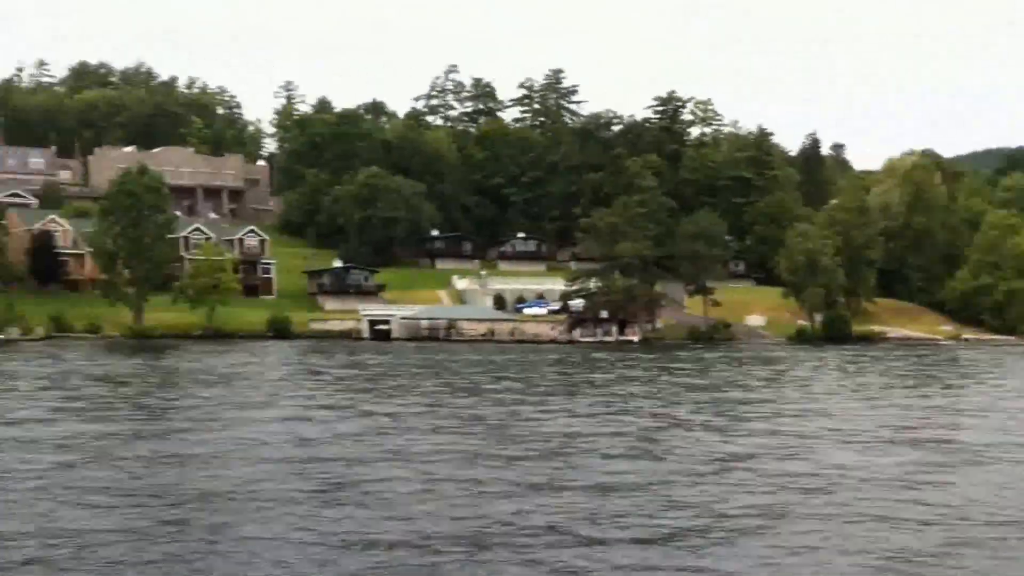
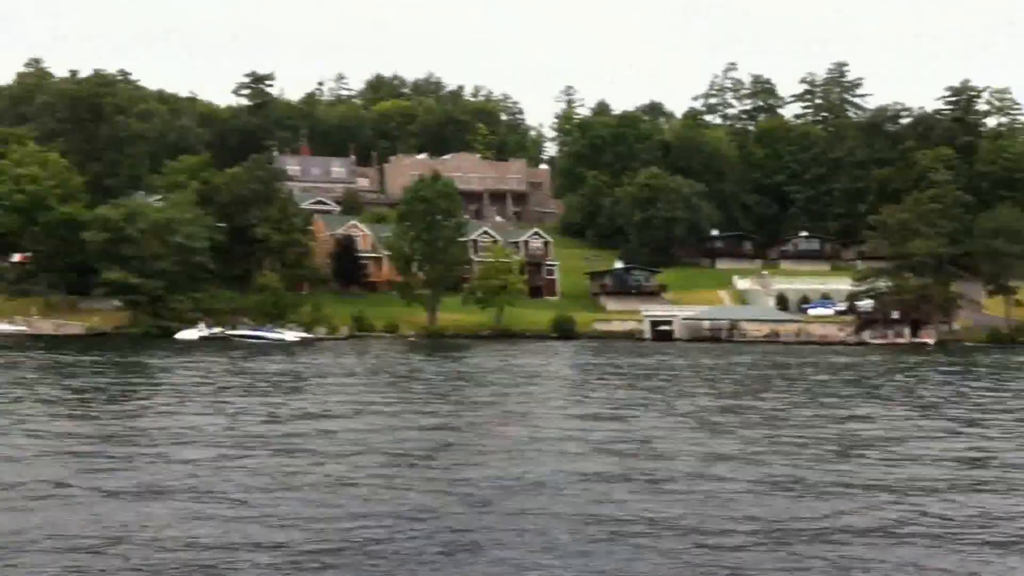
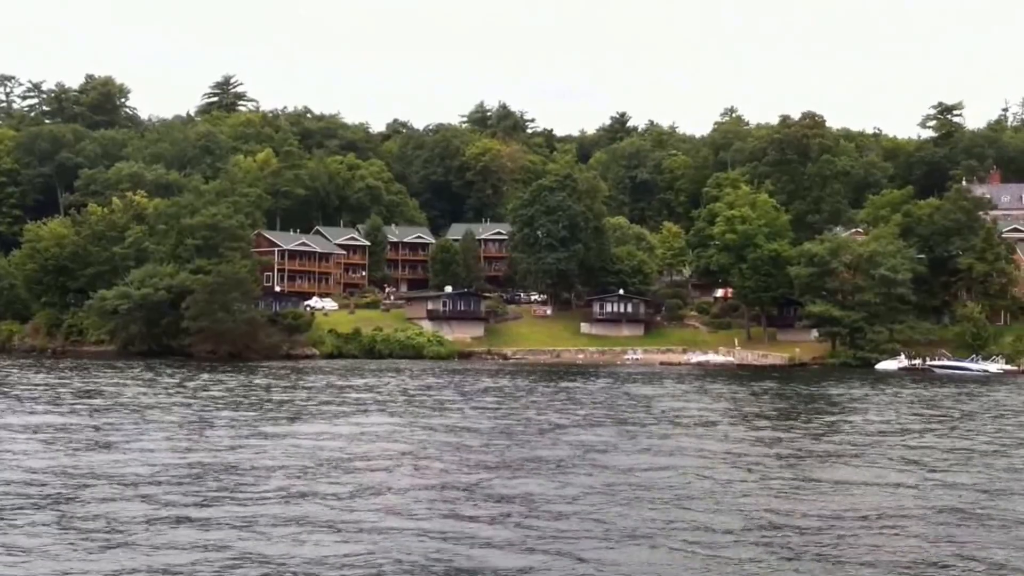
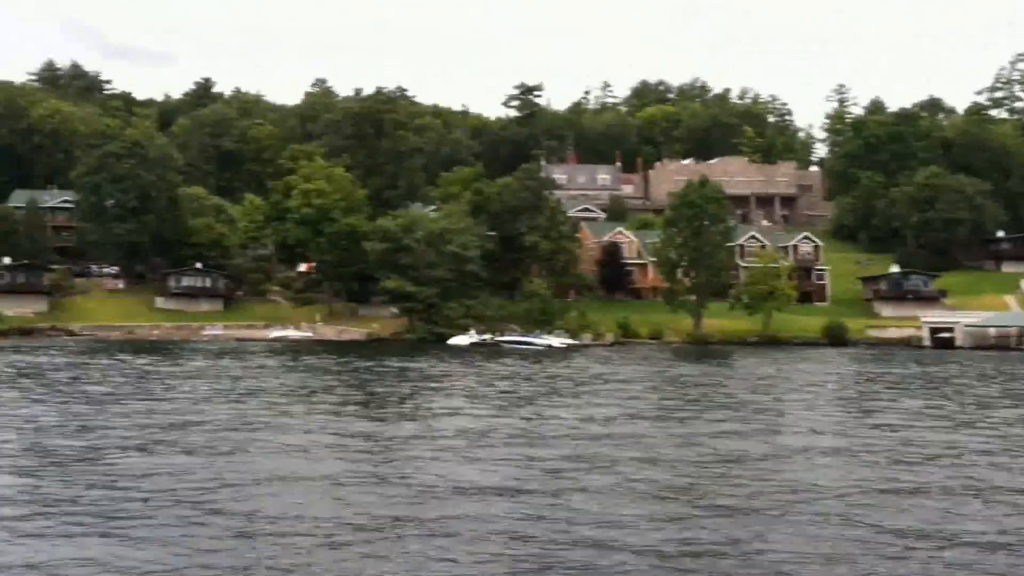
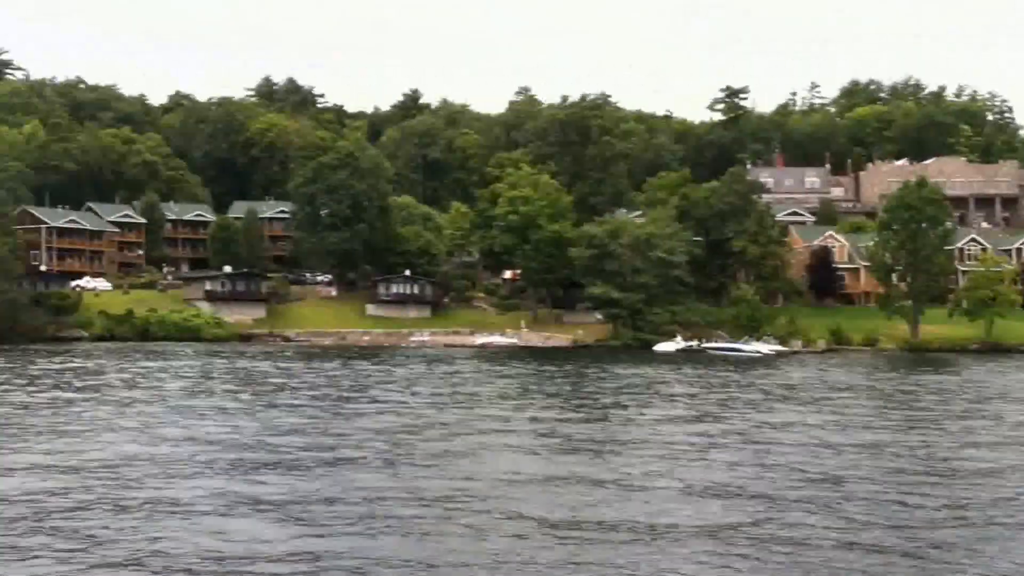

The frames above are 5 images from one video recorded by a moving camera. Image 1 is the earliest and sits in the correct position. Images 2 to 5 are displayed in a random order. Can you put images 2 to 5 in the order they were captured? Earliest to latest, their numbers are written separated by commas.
2, 4, 5, 3
